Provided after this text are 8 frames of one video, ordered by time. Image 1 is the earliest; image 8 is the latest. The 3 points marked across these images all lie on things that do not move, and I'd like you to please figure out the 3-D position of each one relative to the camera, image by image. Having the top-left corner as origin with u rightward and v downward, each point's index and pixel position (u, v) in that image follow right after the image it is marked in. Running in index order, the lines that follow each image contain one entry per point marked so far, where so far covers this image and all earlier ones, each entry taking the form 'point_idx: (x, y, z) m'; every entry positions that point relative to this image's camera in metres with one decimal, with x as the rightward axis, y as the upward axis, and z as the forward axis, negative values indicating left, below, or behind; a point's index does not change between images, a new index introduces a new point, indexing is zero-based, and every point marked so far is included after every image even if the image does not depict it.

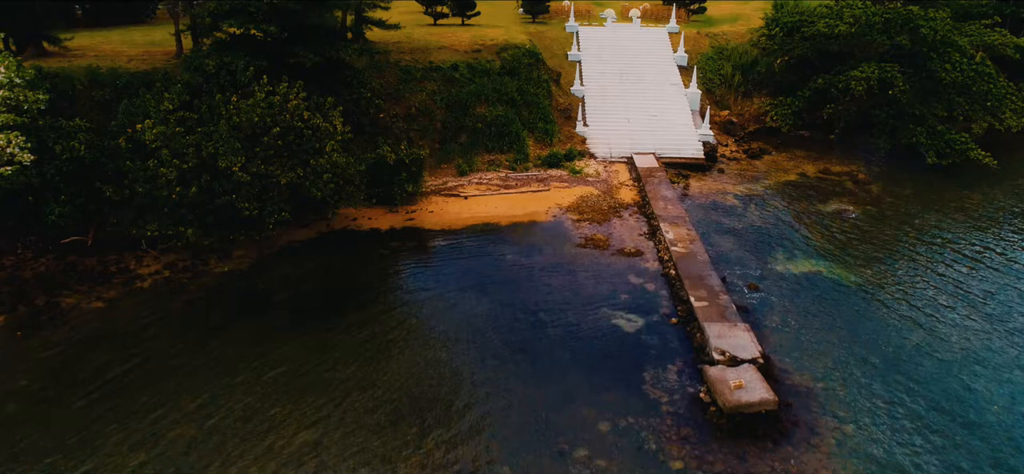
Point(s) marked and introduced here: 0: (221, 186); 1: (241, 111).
0: (-8.0, +1.4, +19.7) m
1: (-7.6, +3.5, +20.0) m
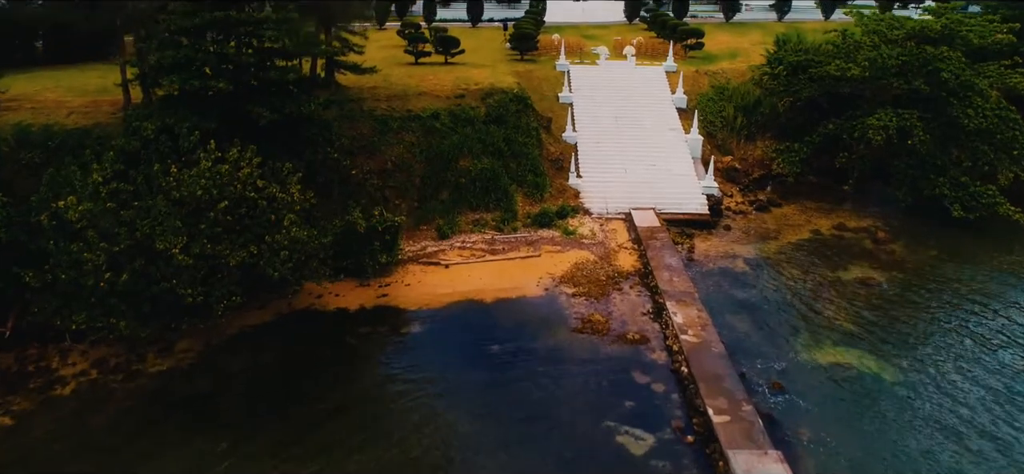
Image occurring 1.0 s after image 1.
0: (-8.4, -0.8, +17.0) m
1: (-8.0, +1.3, +17.3) m
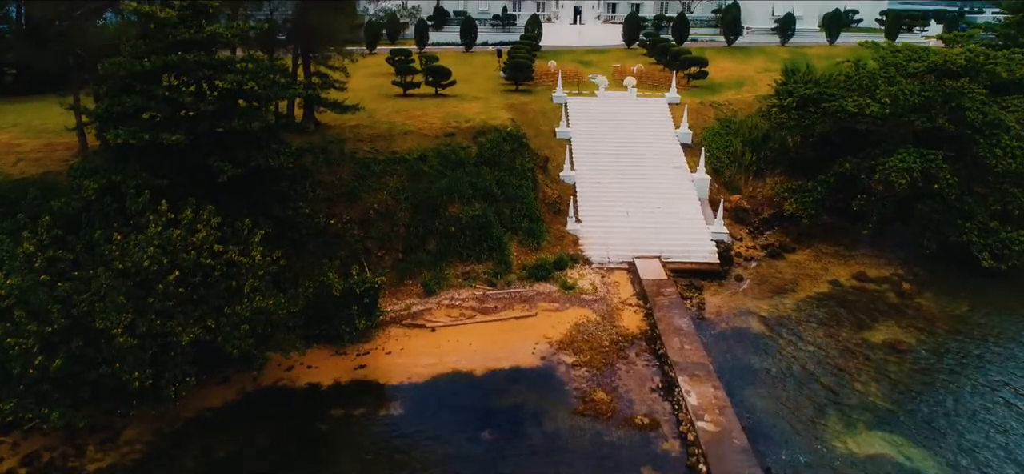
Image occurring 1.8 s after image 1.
0: (-8.5, -2.4, +14.8) m
1: (-8.1, -0.3, +15.2) m
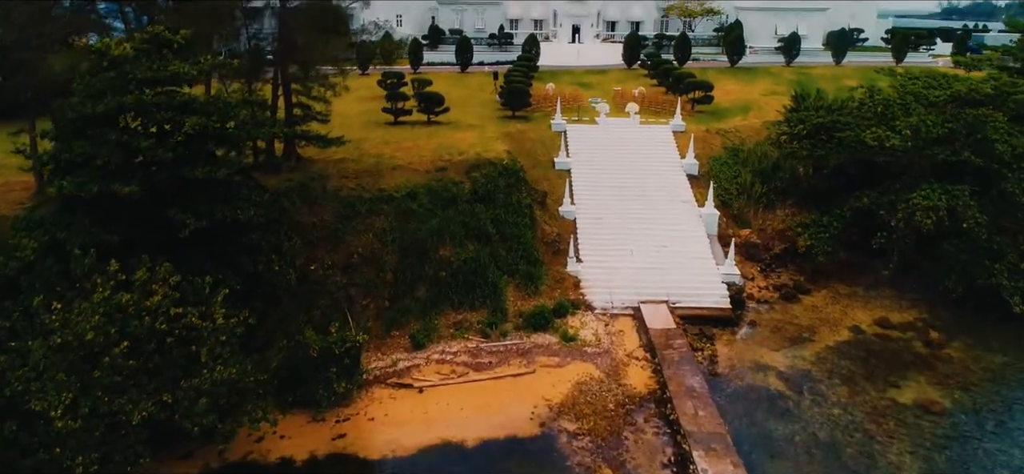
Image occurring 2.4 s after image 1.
0: (-8.6, -3.6, +12.9) m
1: (-8.2, -1.5, +13.3) m
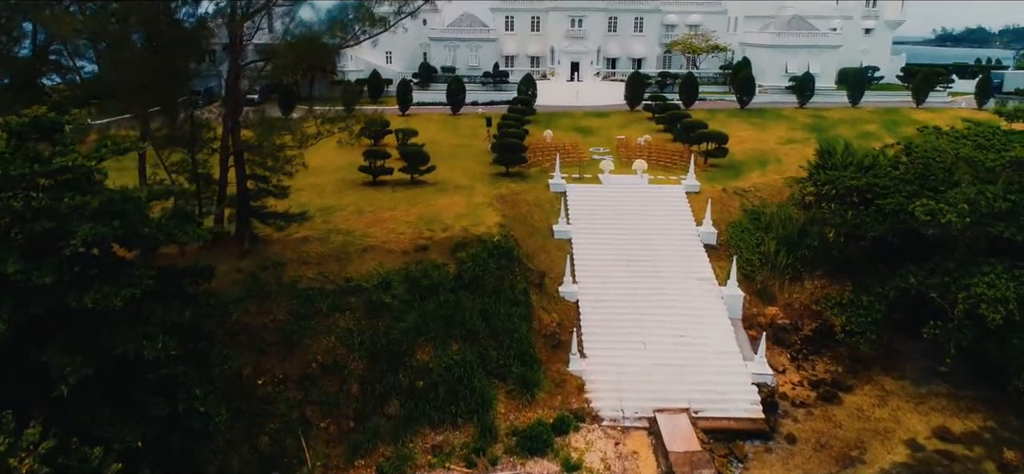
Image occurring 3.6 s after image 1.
0: (-8.8, -5.9, +9.2) m
1: (-8.4, -3.9, +9.7) m
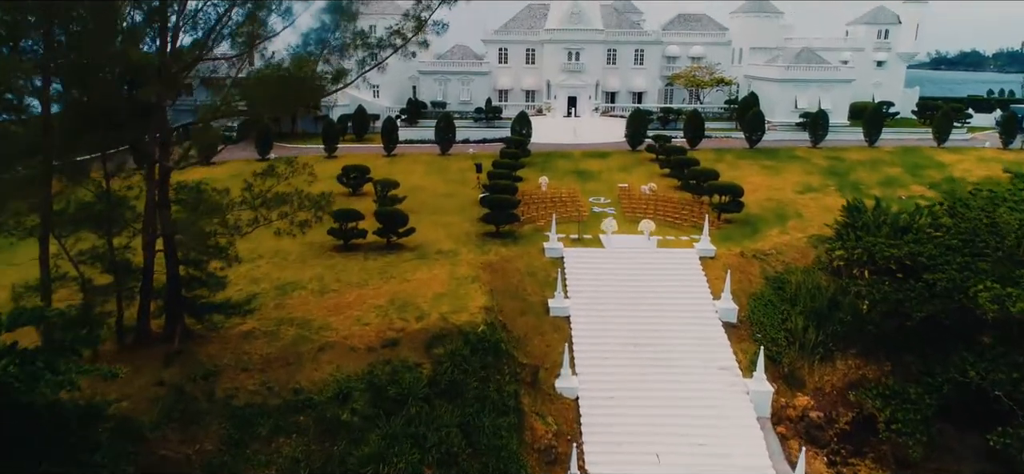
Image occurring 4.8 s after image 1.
0: (-9.1, -7.9, +5.5) m
1: (-8.7, -5.8, +6.1) m
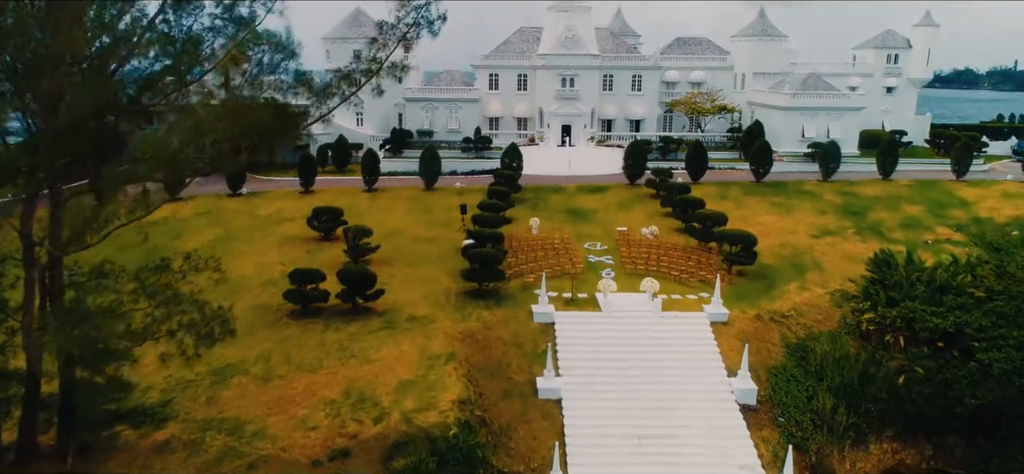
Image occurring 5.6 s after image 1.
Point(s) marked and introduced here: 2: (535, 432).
0: (-9.5, -9.3, +2.1) m
1: (-9.1, -7.3, +2.7) m
2: (+0.5, -4.9, +17.6) m
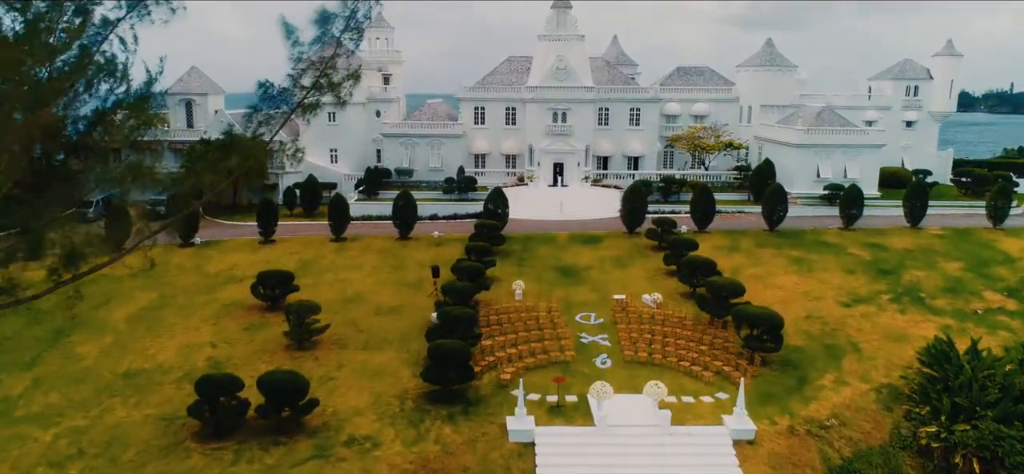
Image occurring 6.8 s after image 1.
0: (-10.2, -11.1, -2.7) m
1: (-9.8, -9.0, -2.1) m
2: (-0.2, -7.1, +12.9) m
